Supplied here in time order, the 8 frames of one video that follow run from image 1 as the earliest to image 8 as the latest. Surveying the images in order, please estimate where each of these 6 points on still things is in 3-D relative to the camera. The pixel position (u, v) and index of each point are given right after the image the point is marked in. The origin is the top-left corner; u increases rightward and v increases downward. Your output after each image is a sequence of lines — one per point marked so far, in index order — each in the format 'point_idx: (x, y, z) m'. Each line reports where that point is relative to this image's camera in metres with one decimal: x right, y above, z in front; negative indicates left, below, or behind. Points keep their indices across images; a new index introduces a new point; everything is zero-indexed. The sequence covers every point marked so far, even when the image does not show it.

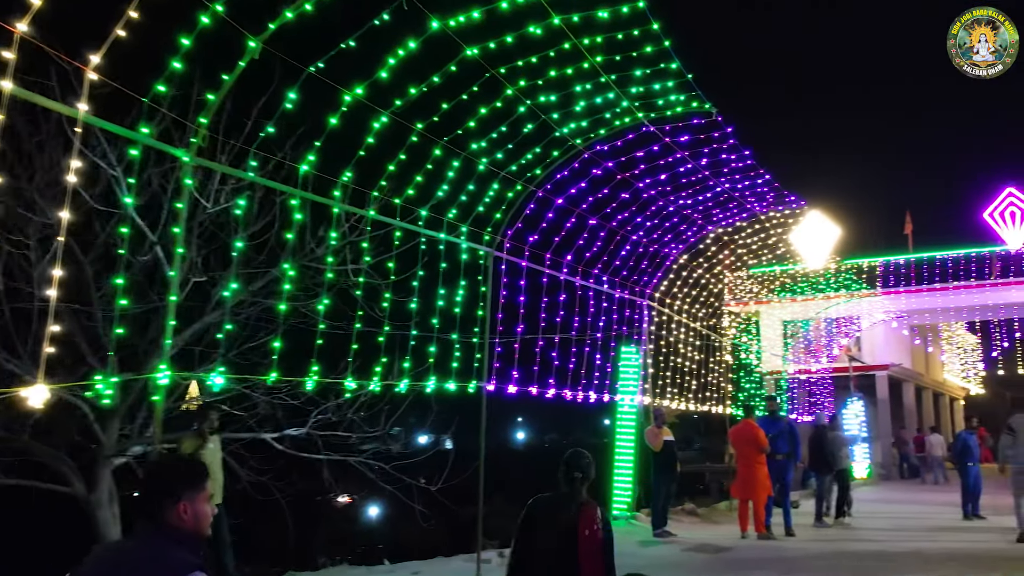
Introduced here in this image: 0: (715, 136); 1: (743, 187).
0: (+1.7, +1.3, +8.4) m
1: (+2.3, +1.0, +10.2) m
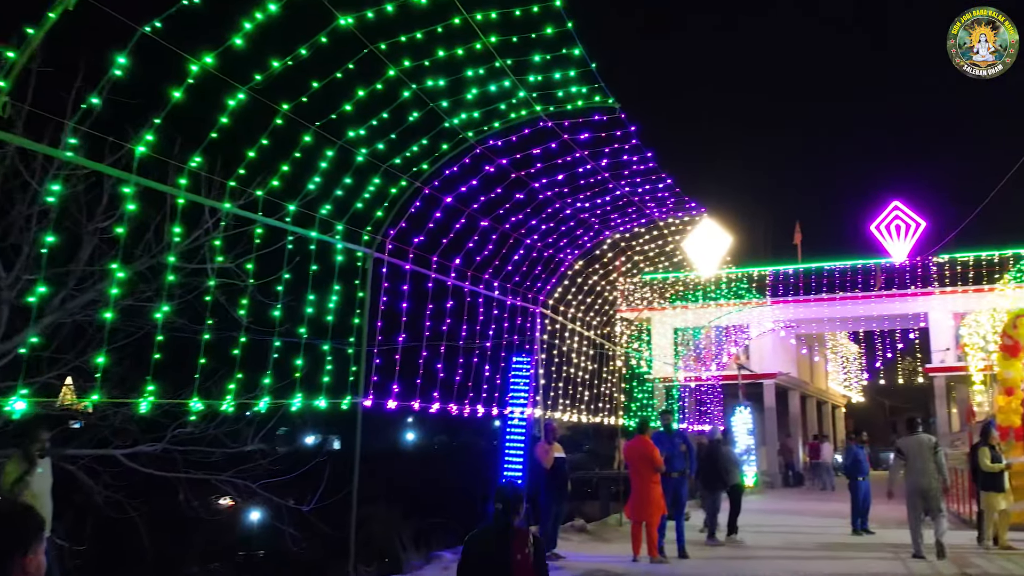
0: (+0.8, +1.2, +7.8) m
1: (+1.3, +0.9, +9.6) m
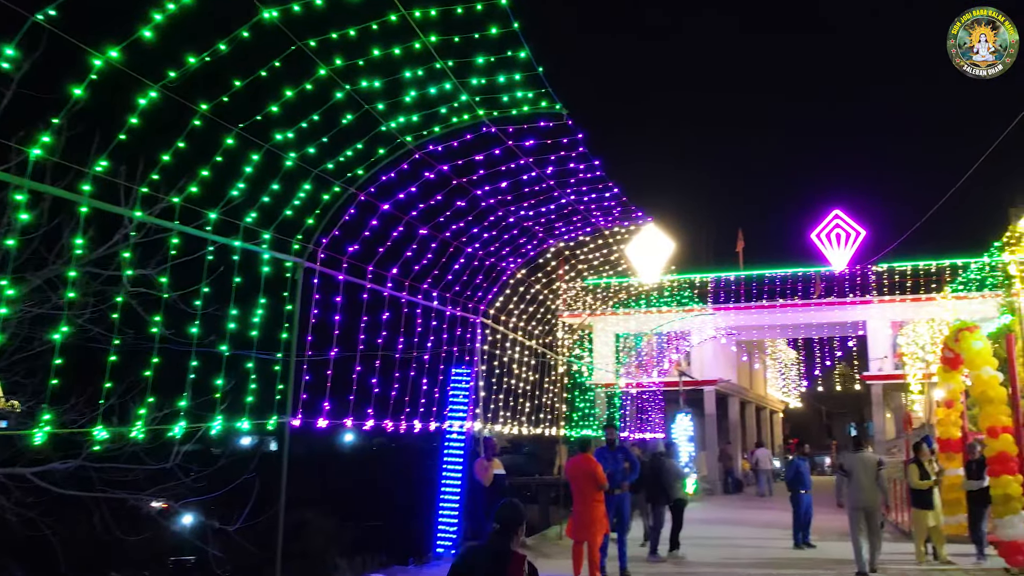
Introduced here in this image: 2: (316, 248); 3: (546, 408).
0: (+0.4, +1.1, +7.5) m
1: (+0.7, +0.8, +9.3) m
2: (-1.4, +0.3, +7.3) m
3: (+0.5, -1.7, +14.6) m
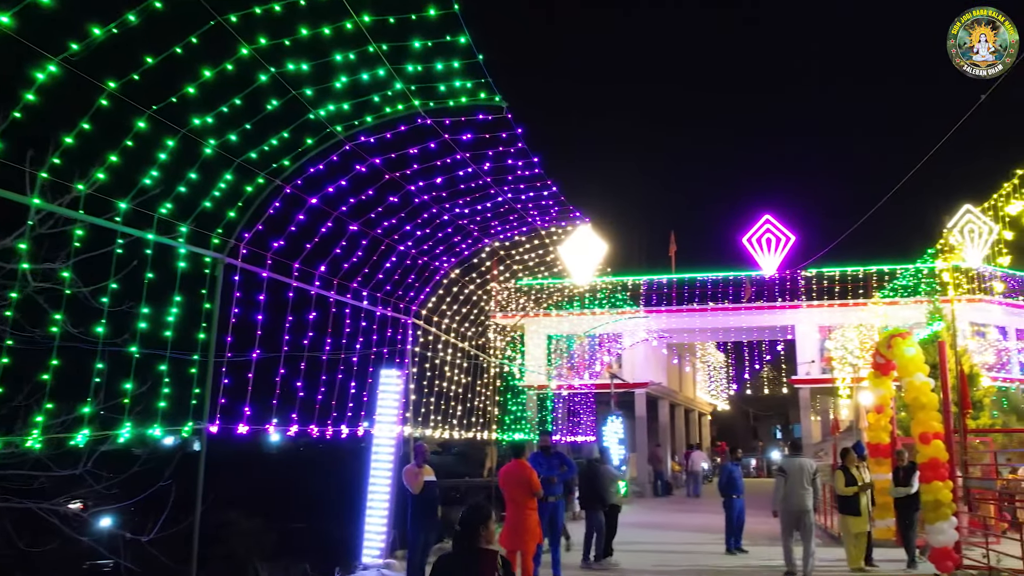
0: (-0.1, +1.1, +7.2) m
1: (+0.1, +0.8, +9.0) m
2: (-1.9, +0.3, +6.8) m
3: (-0.5, -1.8, +14.3) m
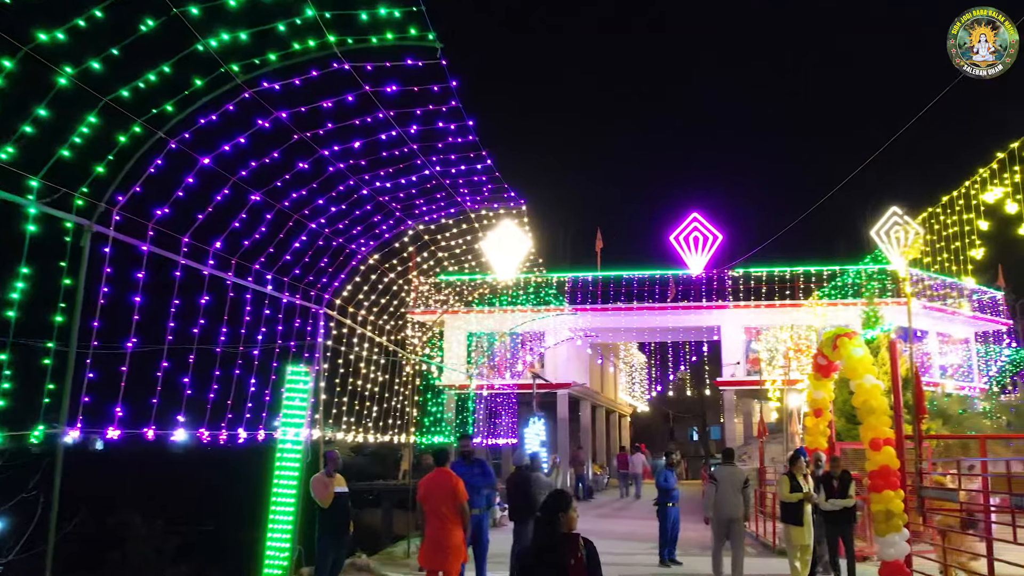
0: (-0.5, +1.2, +6.1) m
1: (-0.4, +0.9, +7.9) m
2: (-2.2, +0.5, +5.6) m
3: (-1.5, -1.6, +13.2) m
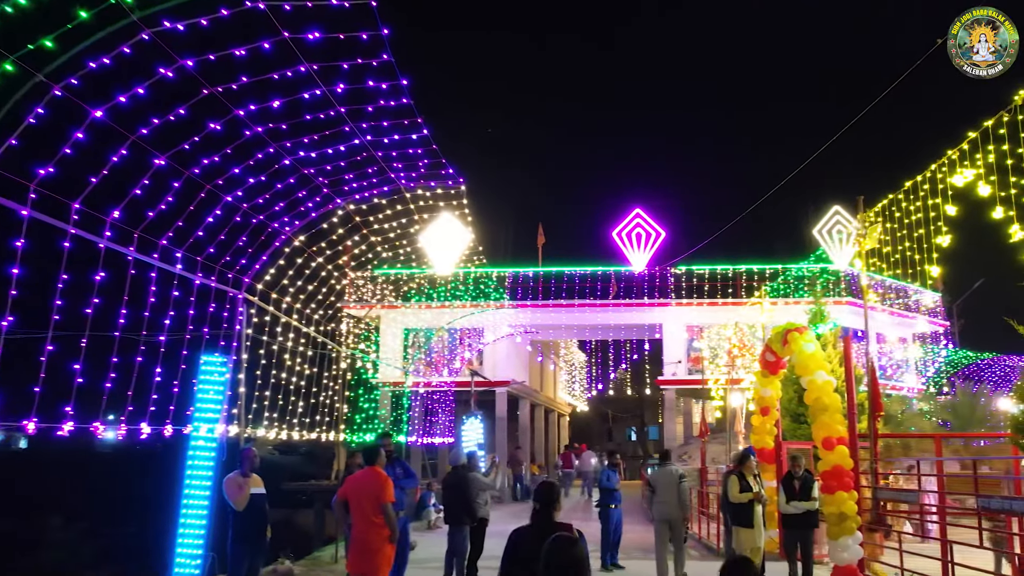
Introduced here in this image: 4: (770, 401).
0: (-0.8, +1.3, +5.4) m
1: (-0.9, +1.1, +7.2) m
2: (-2.5, +0.6, +4.8) m
3: (-2.3, -1.5, +12.4) m
4: (+3.3, -1.4, +12.7) m
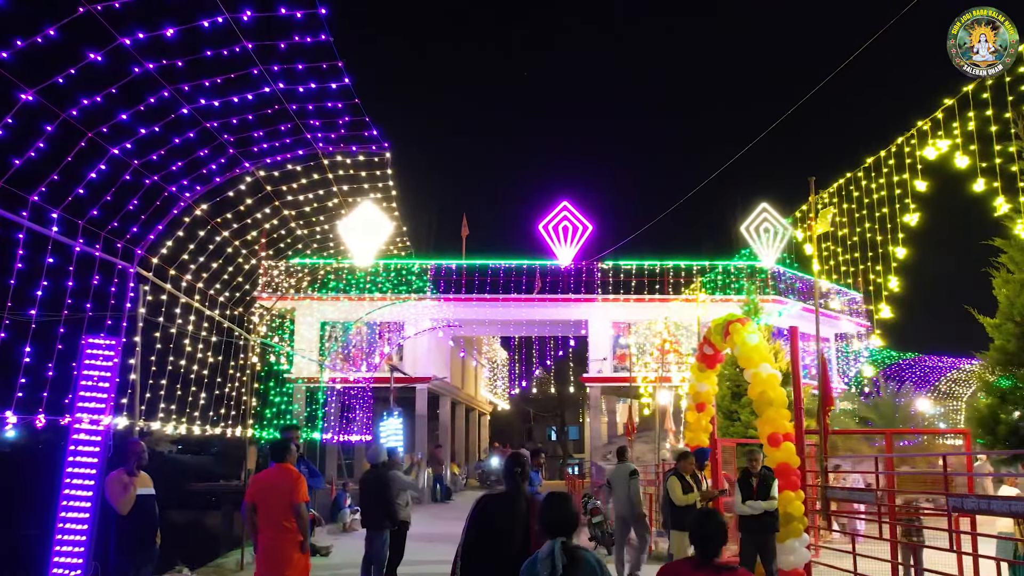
0: (-1.1, +1.5, +4.5) m
1: (-1.3, +1.2, +6.3) m
2: (-2.8, +0.8, +3.8) m
3: (-3.2, -1.3, +11.3) m
4: (+2.3, -1.3, +12.1) m
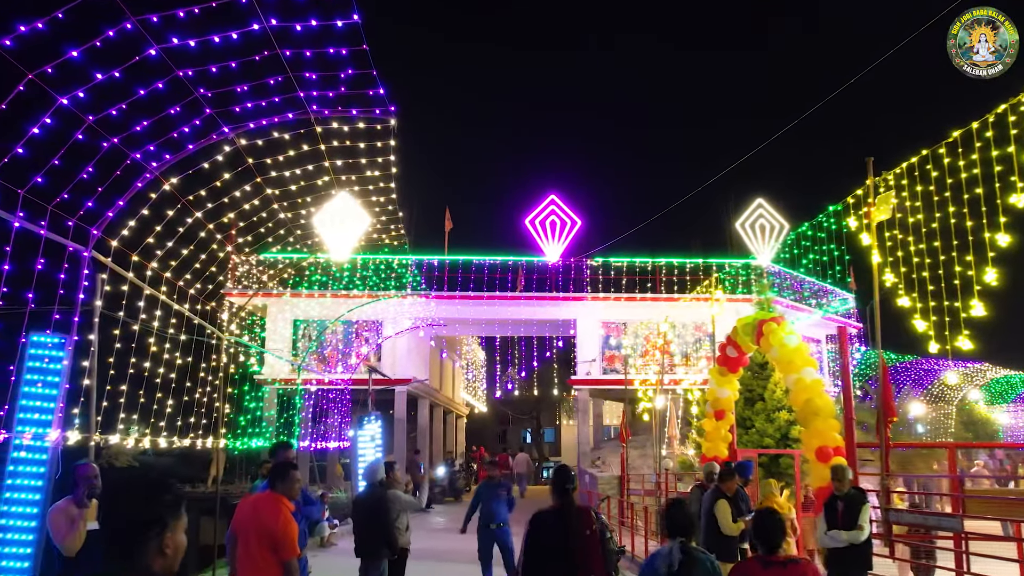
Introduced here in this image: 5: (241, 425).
0: (-0.8, +1.6, +3.3) m
1: (-1.0, +1.3, +5.1) m
2: (-2.4, +0.9, +2.5) m
3: (-3.1, -1.2, +10.1) m
4: (+2.4, -1.3, +11.0) m
5: (-3.4, -1.7, +12.5) m
